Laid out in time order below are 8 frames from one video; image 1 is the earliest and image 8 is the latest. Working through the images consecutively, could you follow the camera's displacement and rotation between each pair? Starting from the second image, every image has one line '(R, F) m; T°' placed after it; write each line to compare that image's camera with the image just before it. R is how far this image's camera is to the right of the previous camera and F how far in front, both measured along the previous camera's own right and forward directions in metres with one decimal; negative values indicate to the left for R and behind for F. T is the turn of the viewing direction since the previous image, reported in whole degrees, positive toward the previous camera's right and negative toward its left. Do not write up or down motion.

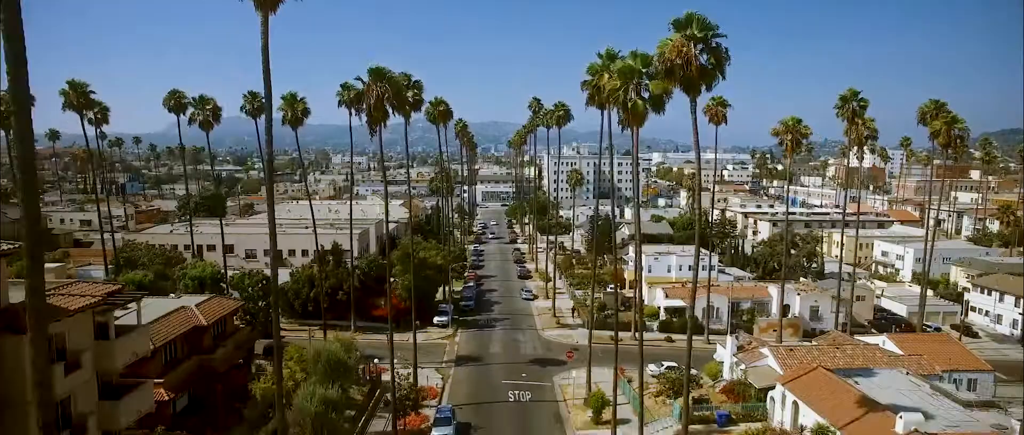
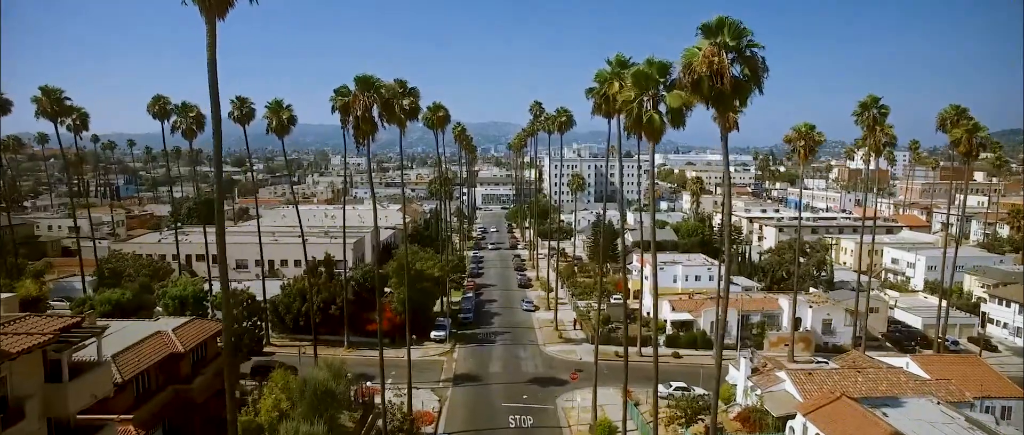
(0.0, +1.5) m; 0°
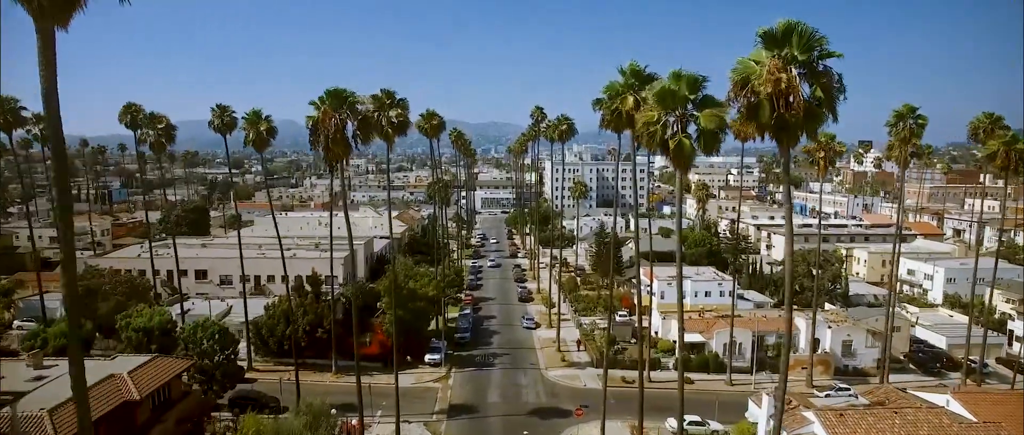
(0.0, +2.2) m; 0°
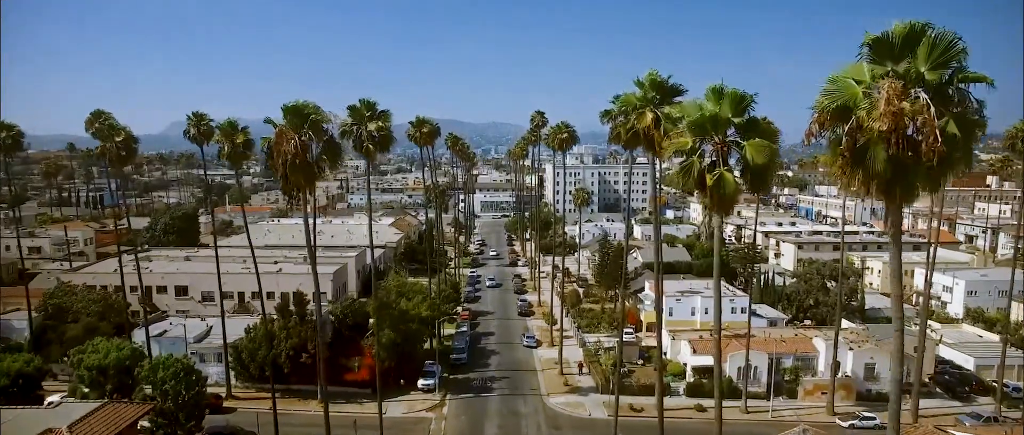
(+0.1, +2.3) m; 0°
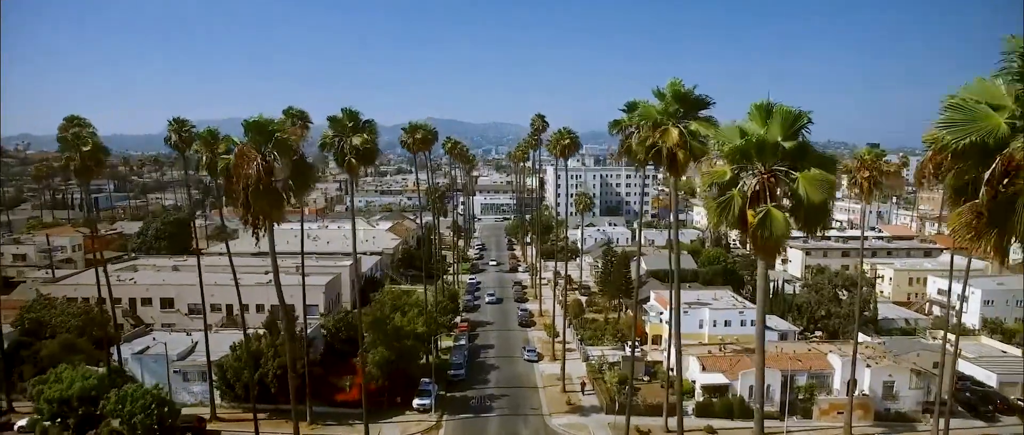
(0.0, +1.6) m; 0°
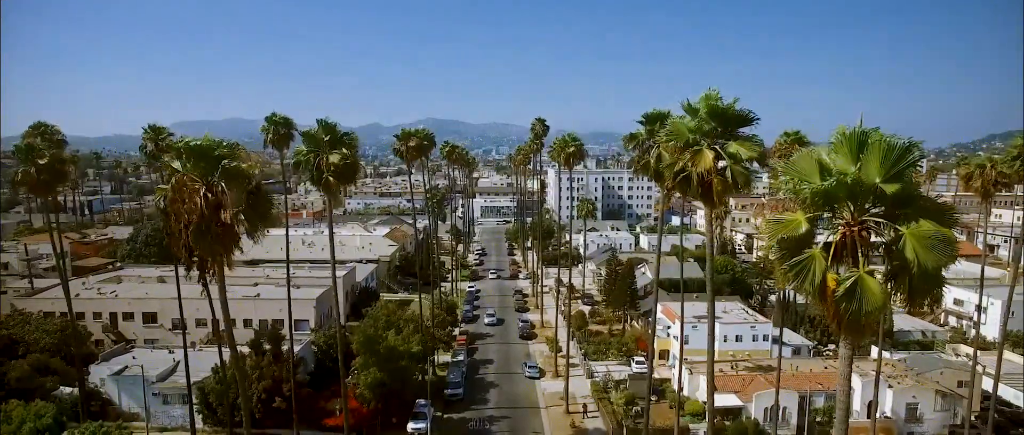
(0.0, +1.7) m; 0°
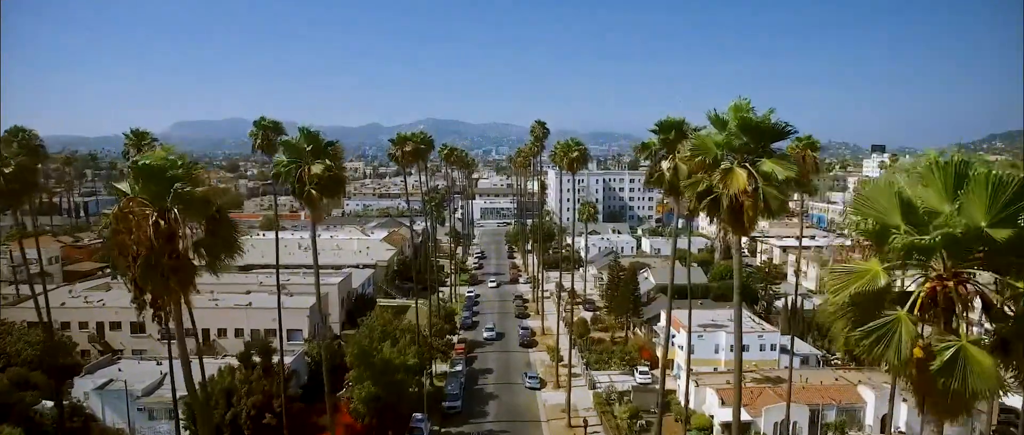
(0.0, +1.1) m; 0°
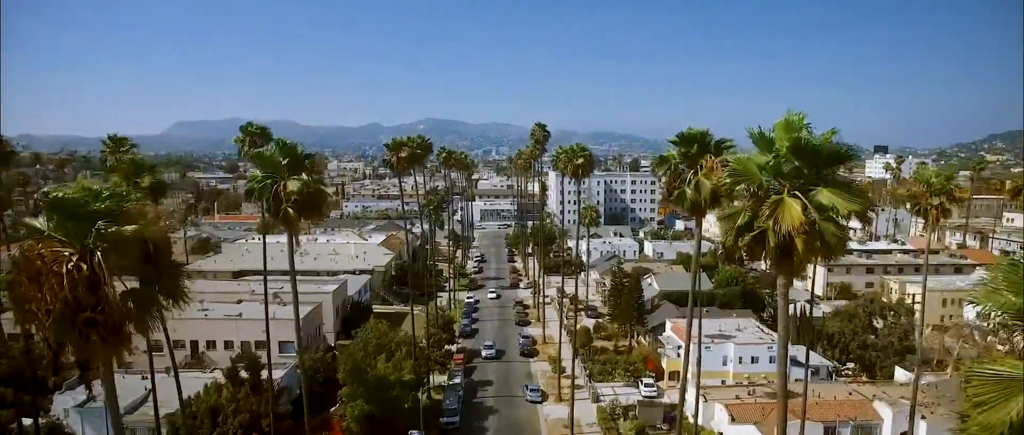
(0.0, +1.2) m; 0°
